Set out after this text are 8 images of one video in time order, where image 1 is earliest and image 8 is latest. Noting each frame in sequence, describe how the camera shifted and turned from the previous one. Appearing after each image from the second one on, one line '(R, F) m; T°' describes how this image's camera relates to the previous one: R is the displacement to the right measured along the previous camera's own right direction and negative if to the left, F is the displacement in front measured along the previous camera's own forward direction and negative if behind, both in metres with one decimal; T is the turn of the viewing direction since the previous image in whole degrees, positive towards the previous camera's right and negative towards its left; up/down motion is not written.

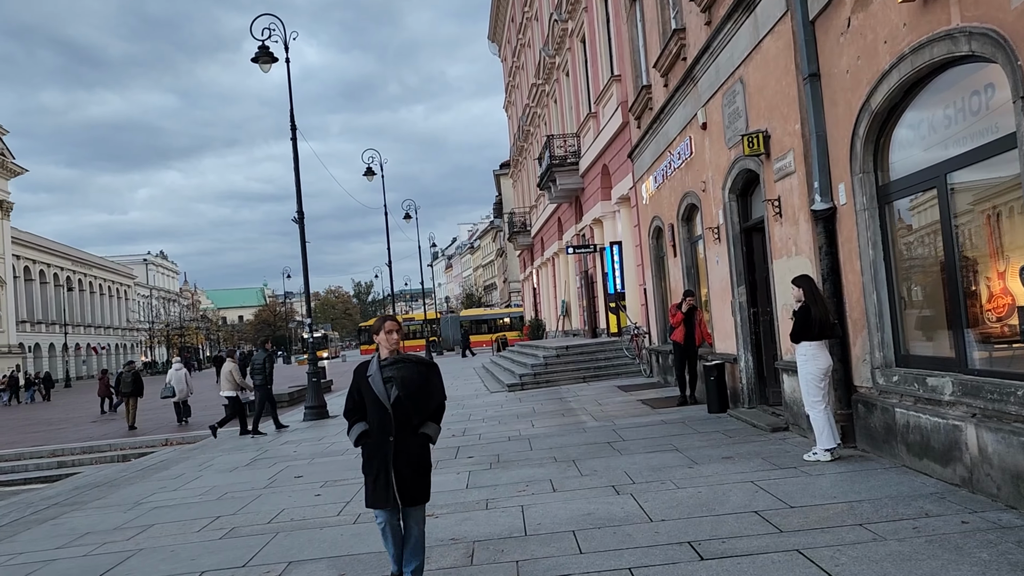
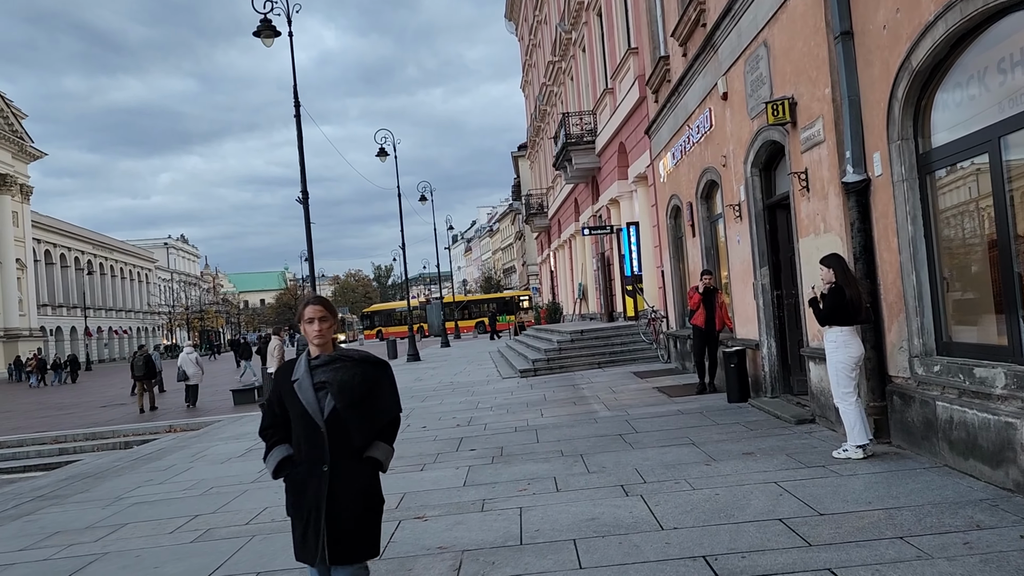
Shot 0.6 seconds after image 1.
(+0.2, +0.6) m; -1°
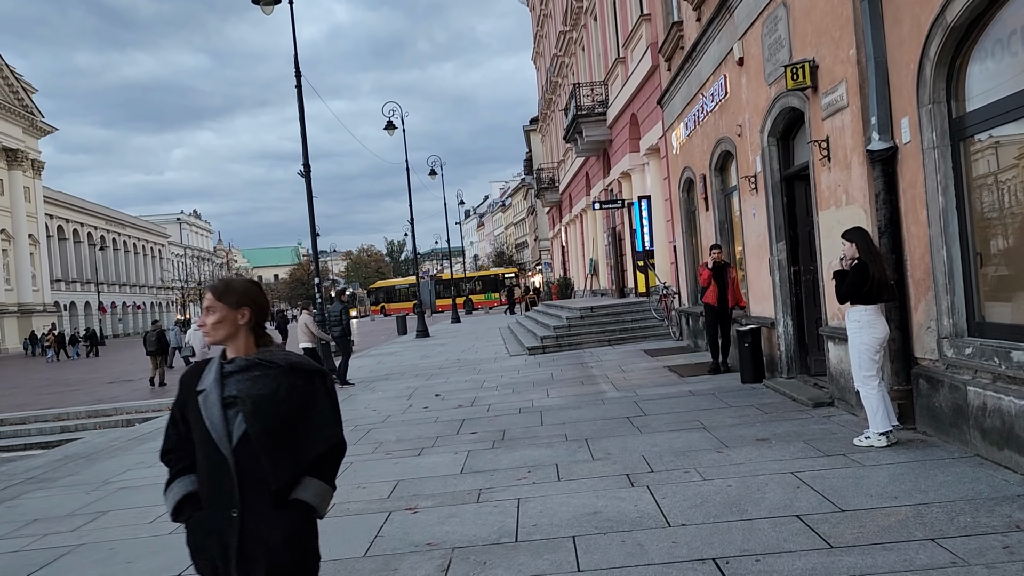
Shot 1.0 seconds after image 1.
(+0.1, +0.4) m; -1°
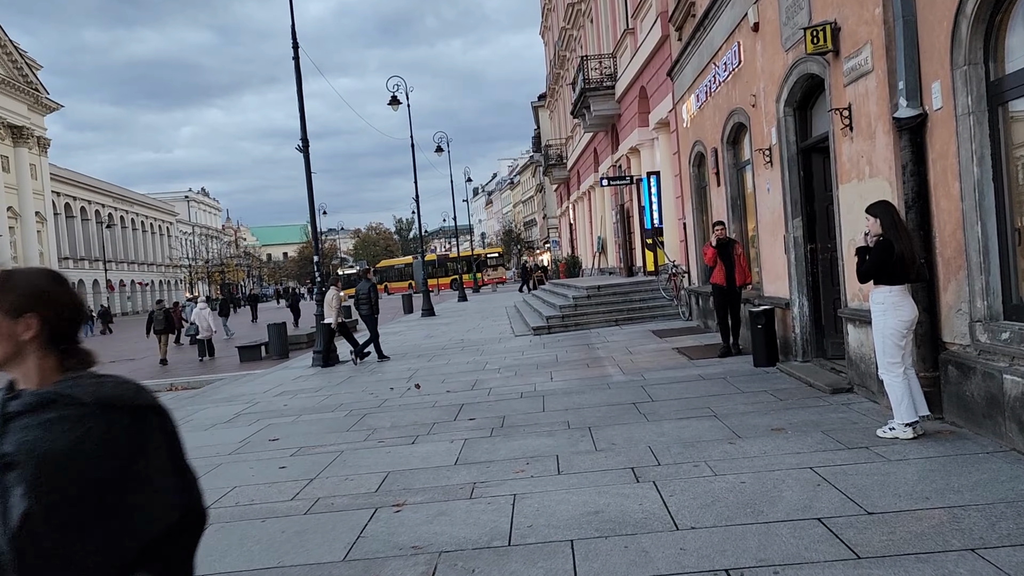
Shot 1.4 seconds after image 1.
(+0.1, +0.4) m; -1°
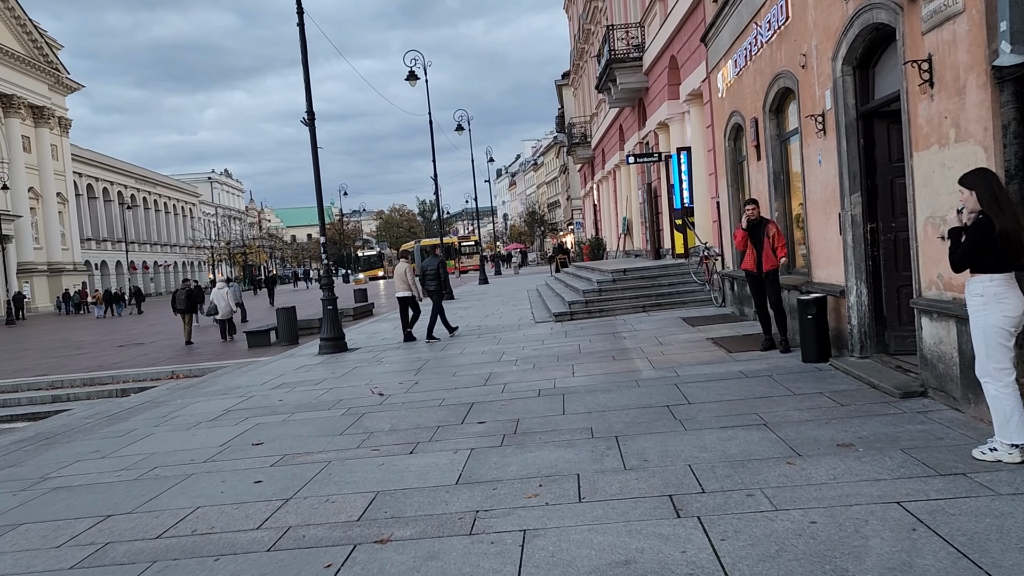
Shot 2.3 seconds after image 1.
(+0.1, +1.0) m; -2°
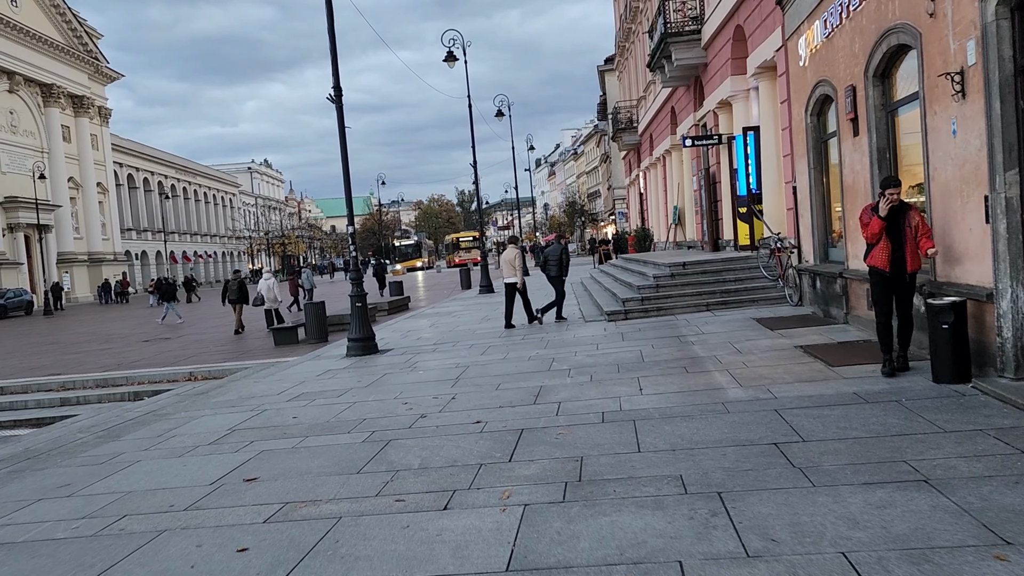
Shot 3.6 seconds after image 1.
(-0.2, +1.4) m; -3°
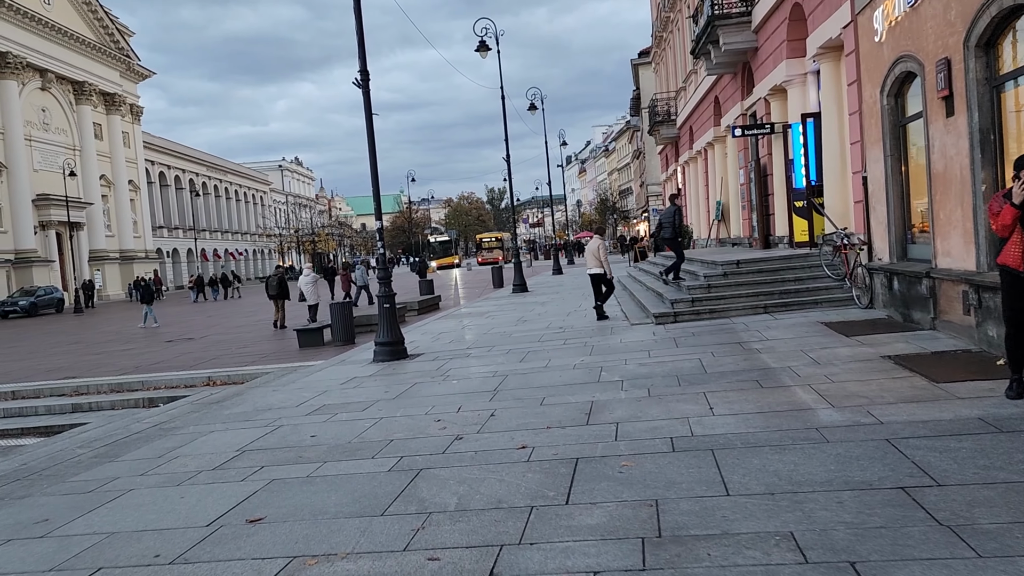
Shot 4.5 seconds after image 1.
(-0.2, +1.0) m; -2°
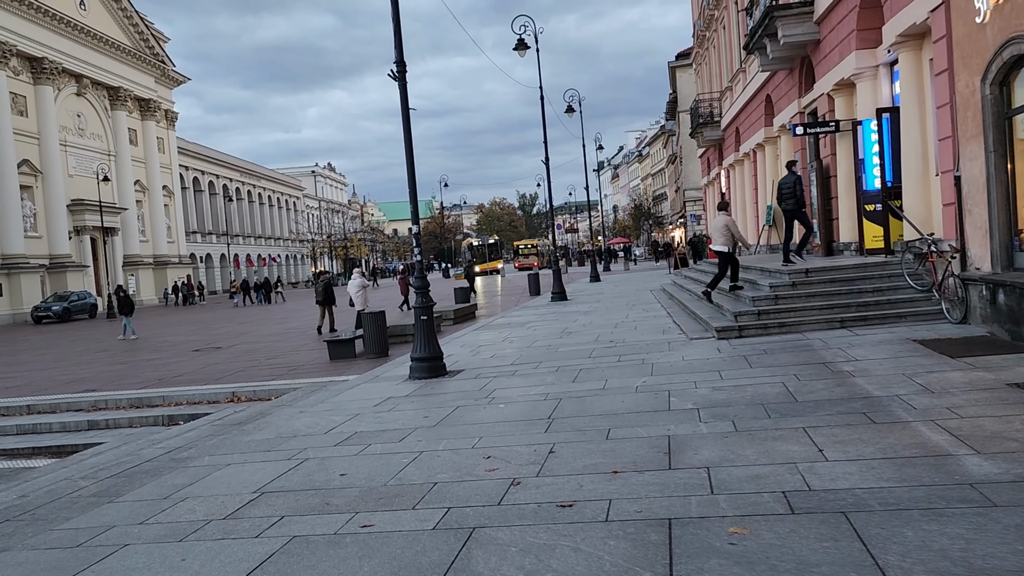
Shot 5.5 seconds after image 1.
(-0.2, +1.0) m; -2°
